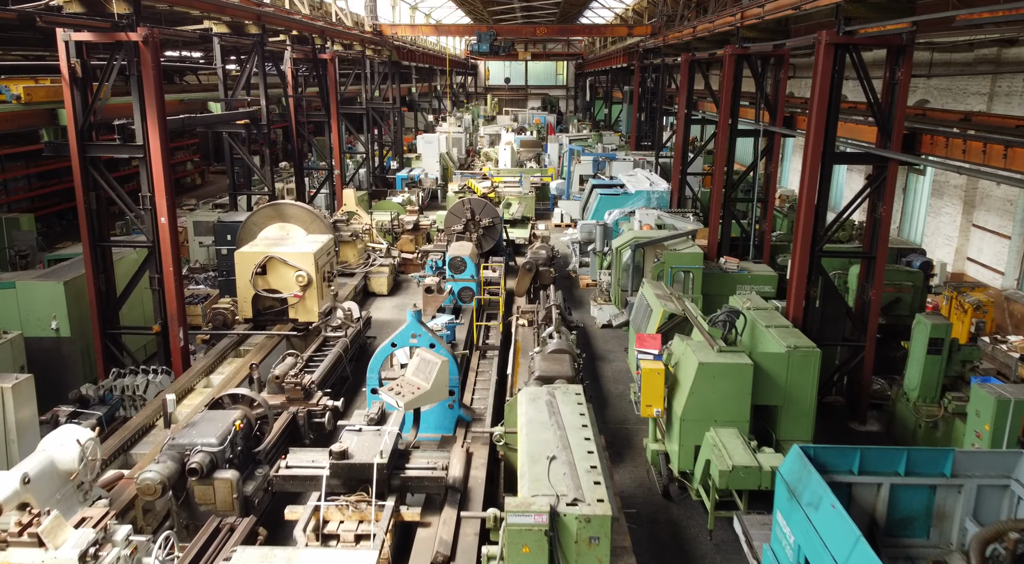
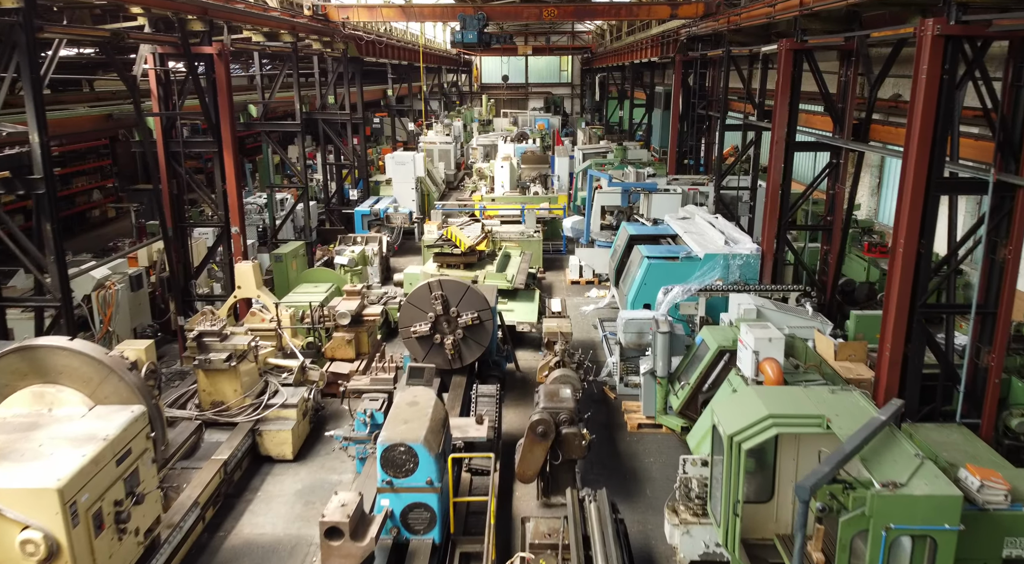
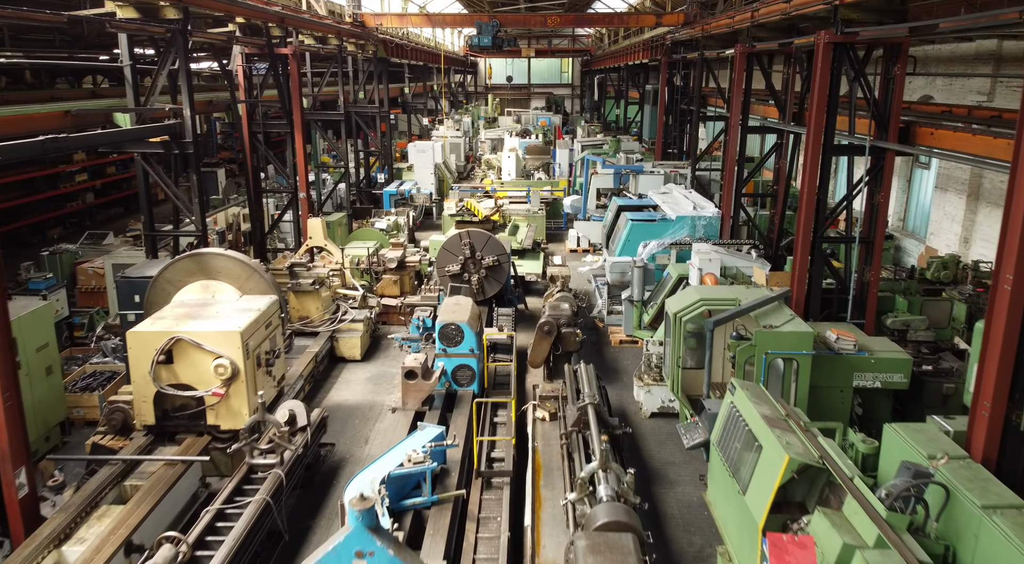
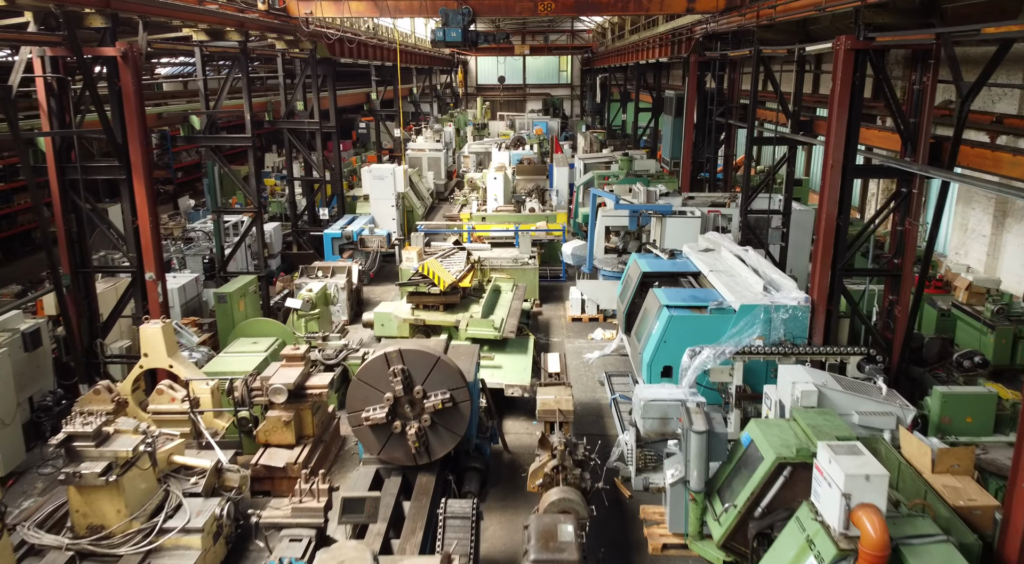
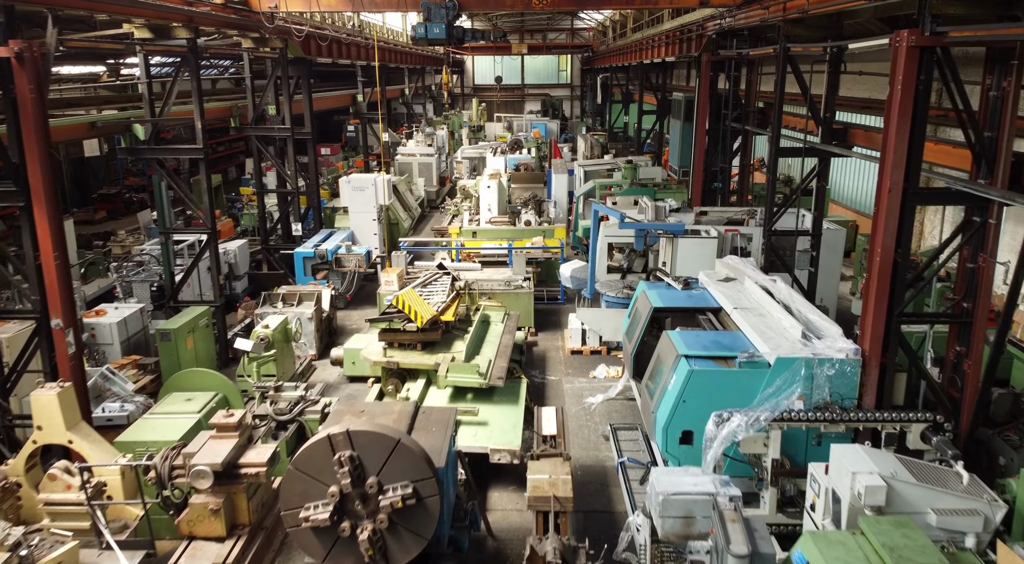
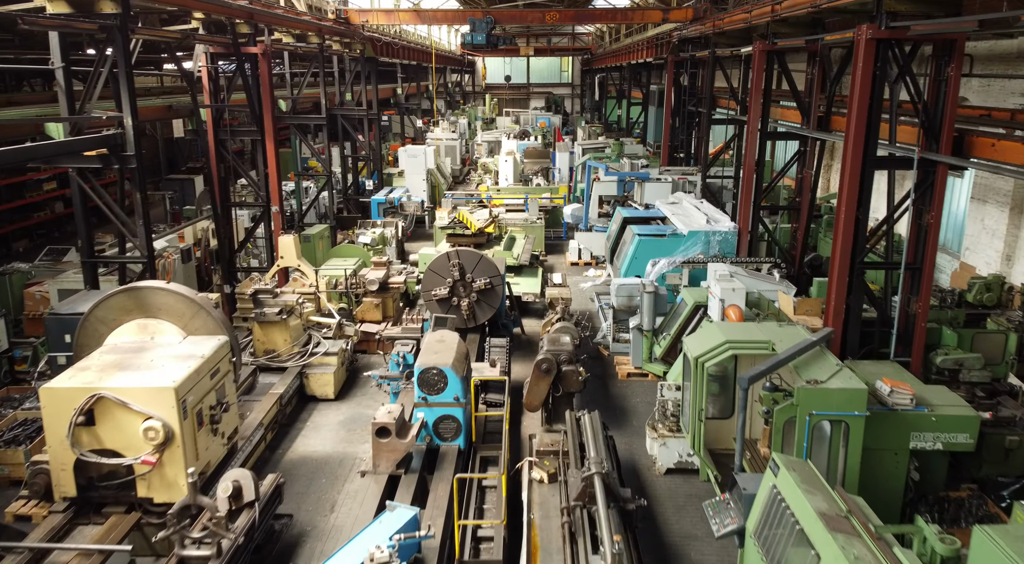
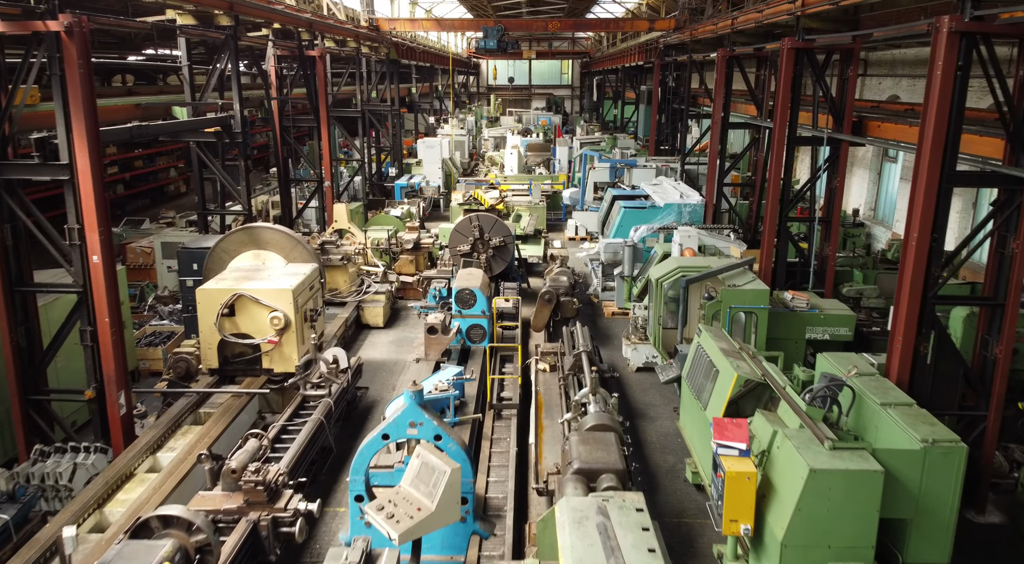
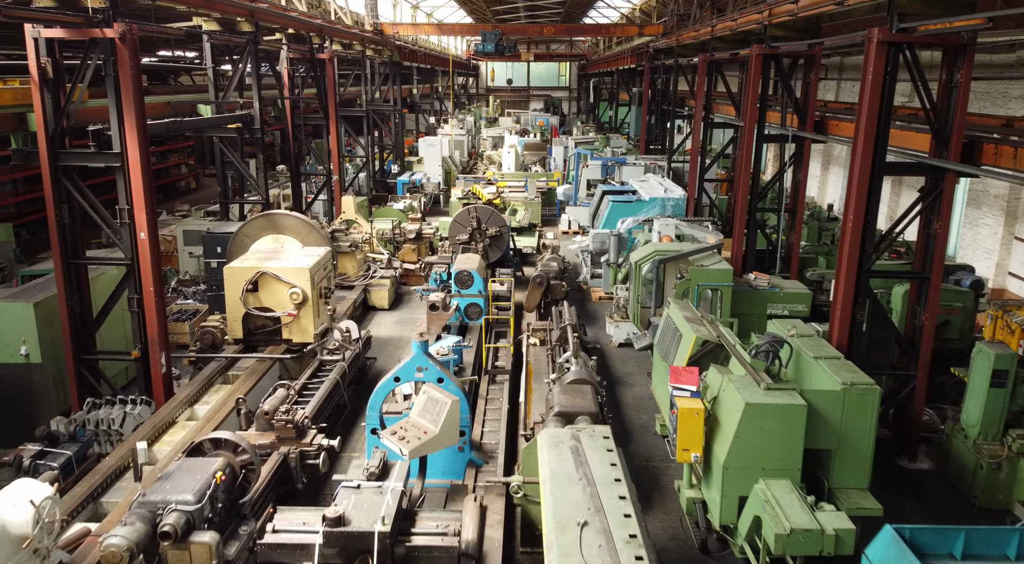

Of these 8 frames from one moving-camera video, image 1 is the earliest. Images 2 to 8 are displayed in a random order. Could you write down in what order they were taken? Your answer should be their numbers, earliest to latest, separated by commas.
8, 7, 3, 6, 2, 4, 5
